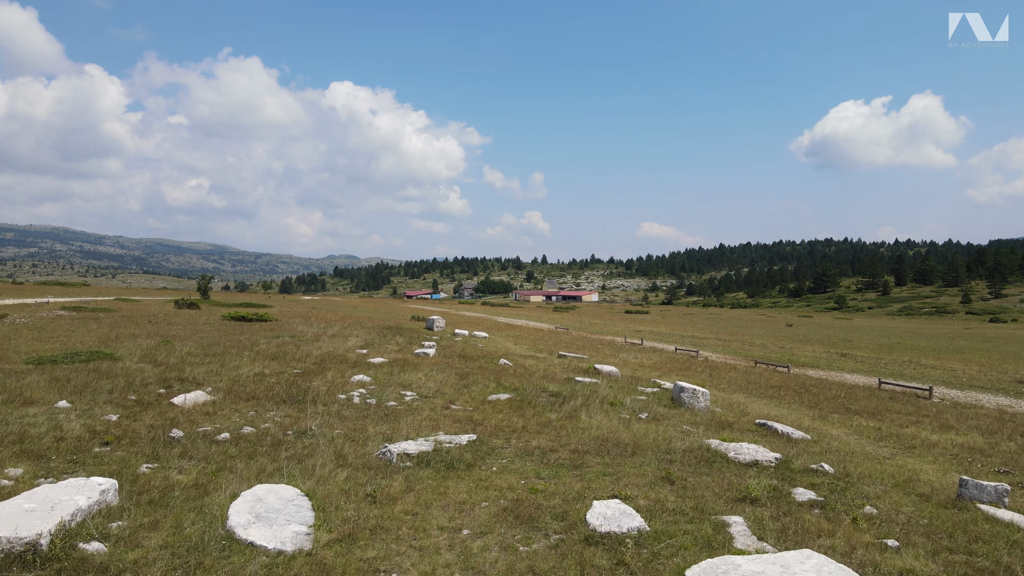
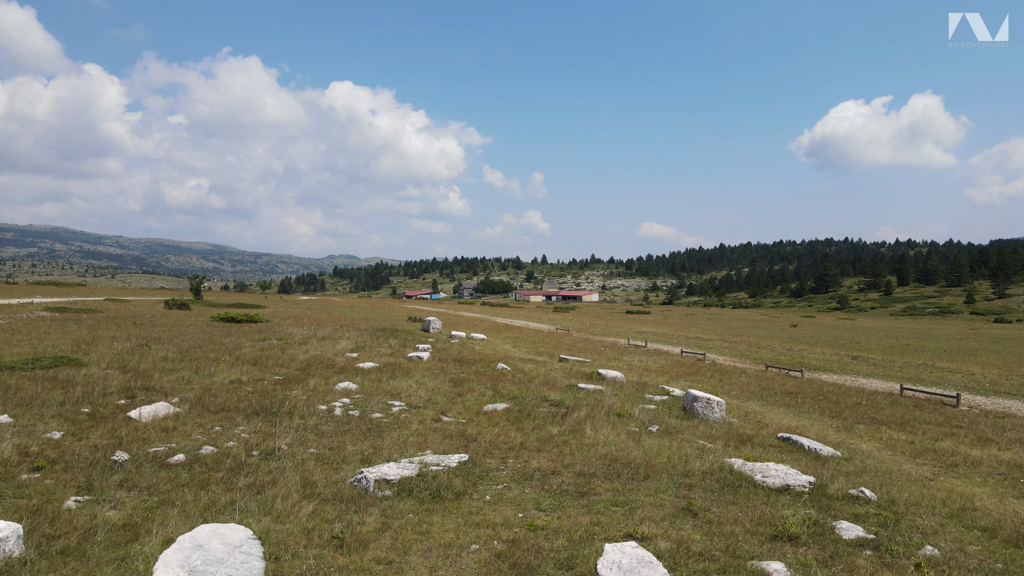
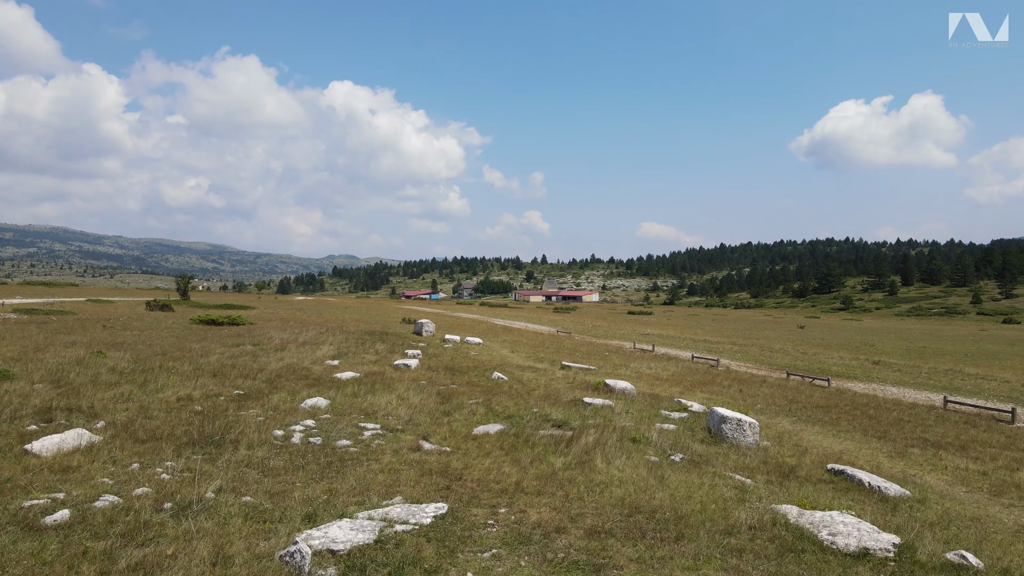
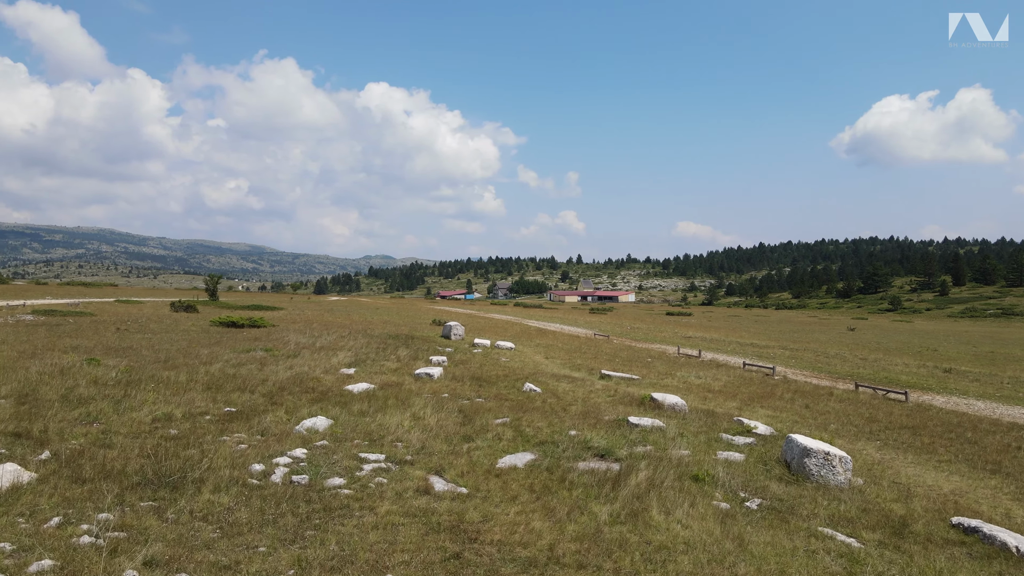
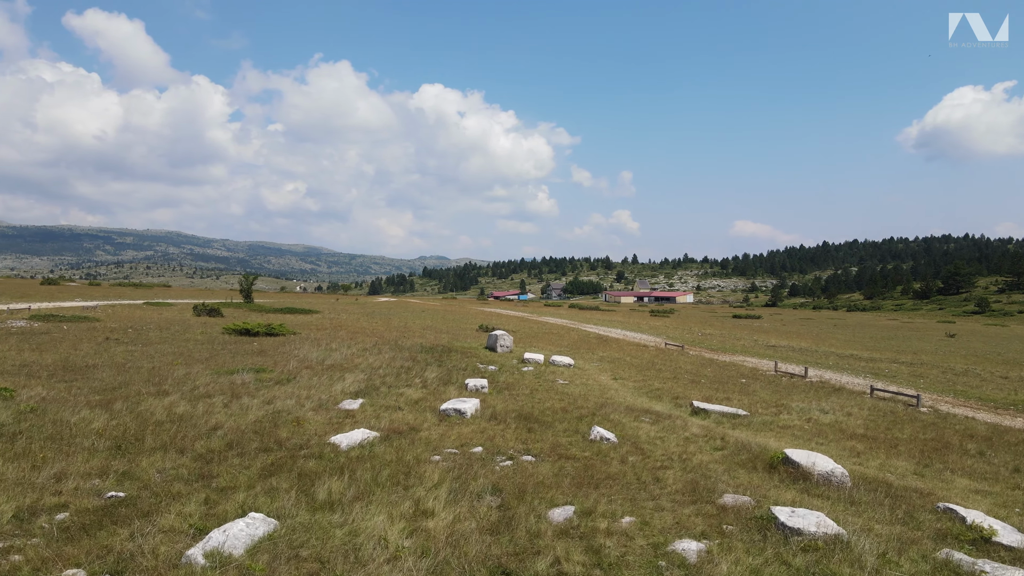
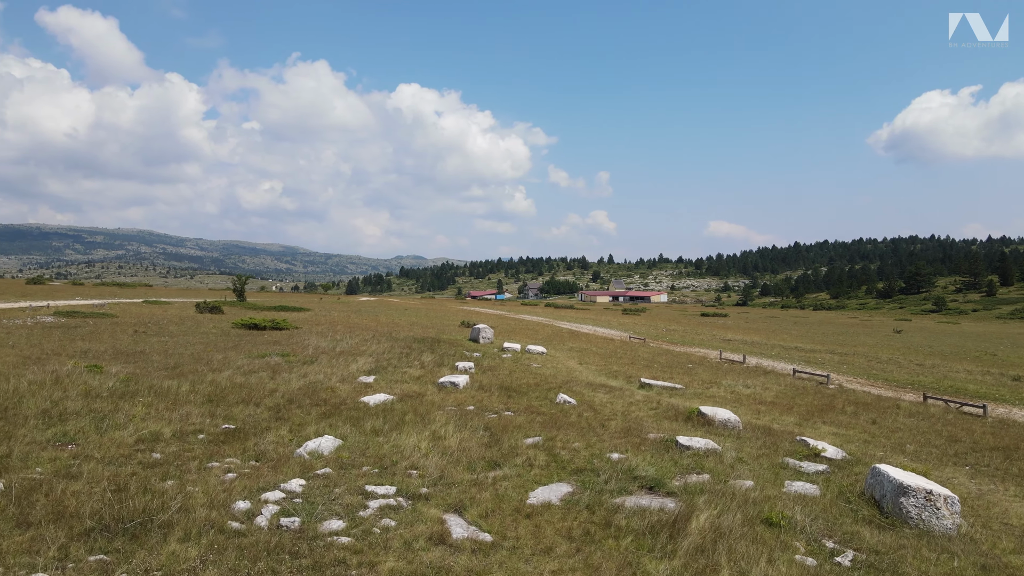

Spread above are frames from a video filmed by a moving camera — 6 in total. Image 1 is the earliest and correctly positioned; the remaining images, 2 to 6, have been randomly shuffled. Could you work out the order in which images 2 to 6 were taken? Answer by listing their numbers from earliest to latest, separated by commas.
2, 3, 4, 6, 5
